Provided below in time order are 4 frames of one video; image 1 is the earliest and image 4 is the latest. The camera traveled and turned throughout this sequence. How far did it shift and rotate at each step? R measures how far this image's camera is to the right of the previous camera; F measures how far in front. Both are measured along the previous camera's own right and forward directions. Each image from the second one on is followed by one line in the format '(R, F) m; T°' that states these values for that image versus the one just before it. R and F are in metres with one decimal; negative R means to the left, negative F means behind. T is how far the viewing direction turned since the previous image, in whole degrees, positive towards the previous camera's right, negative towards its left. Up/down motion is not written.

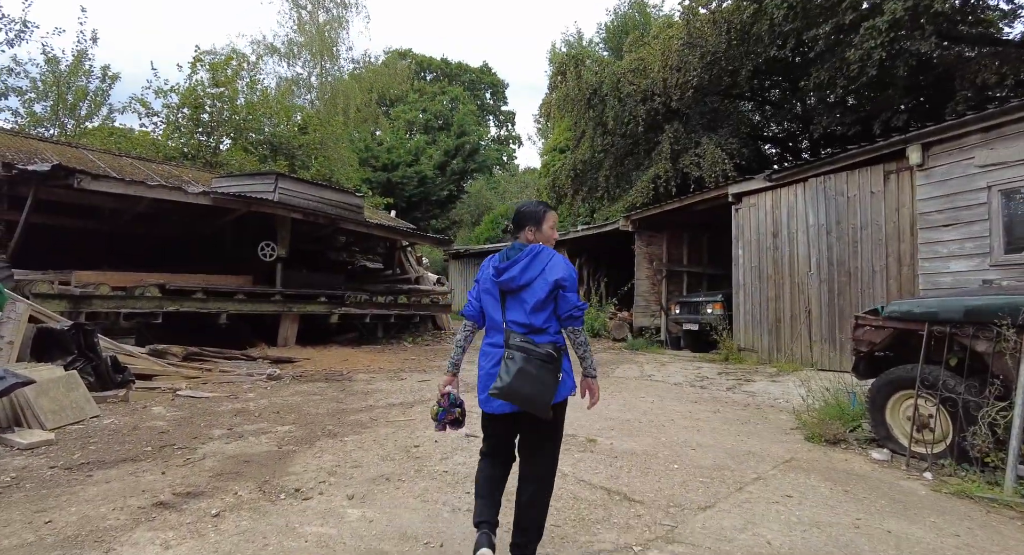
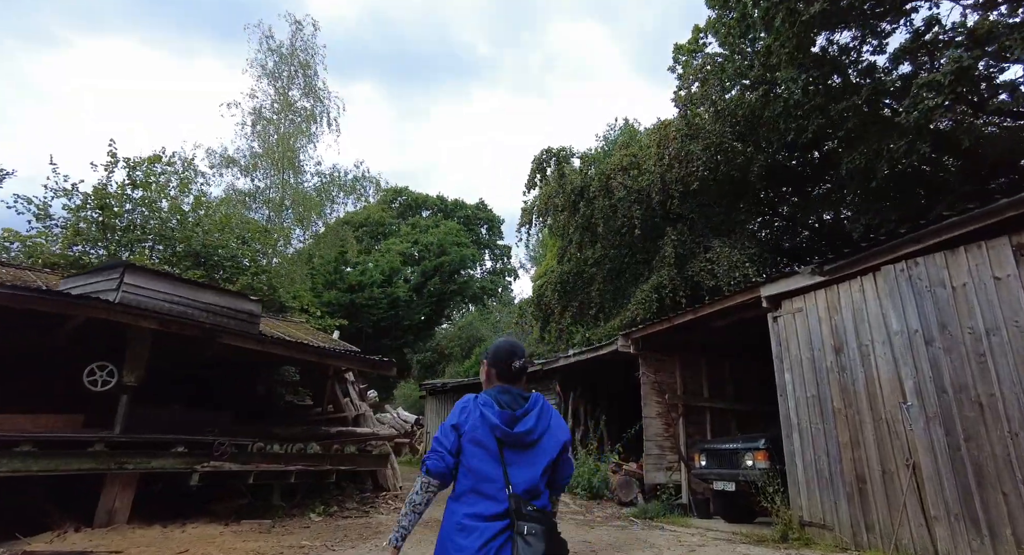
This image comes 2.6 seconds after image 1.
(+0.6, +2.8) m; 0°
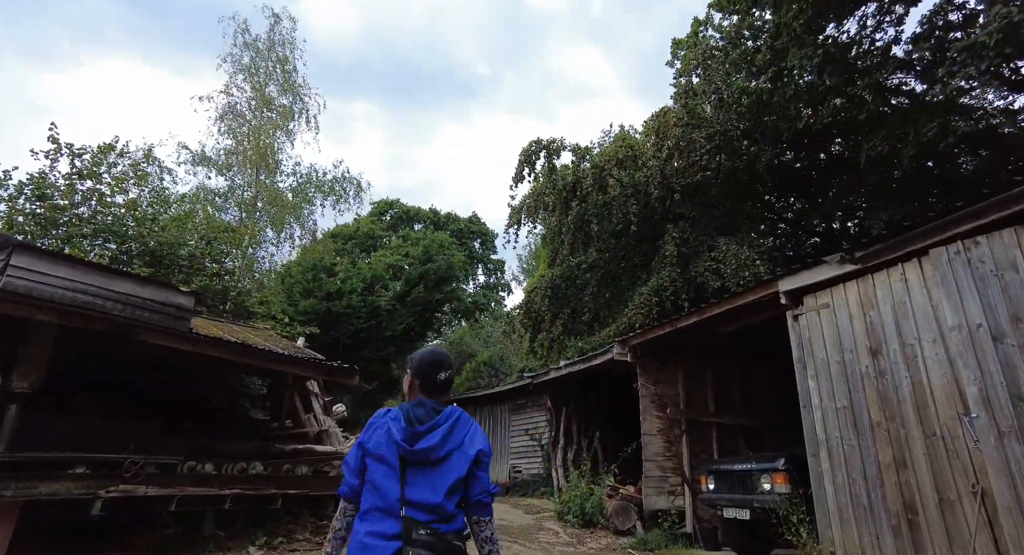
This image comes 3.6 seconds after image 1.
(+0.2, +1.1) m; 0°
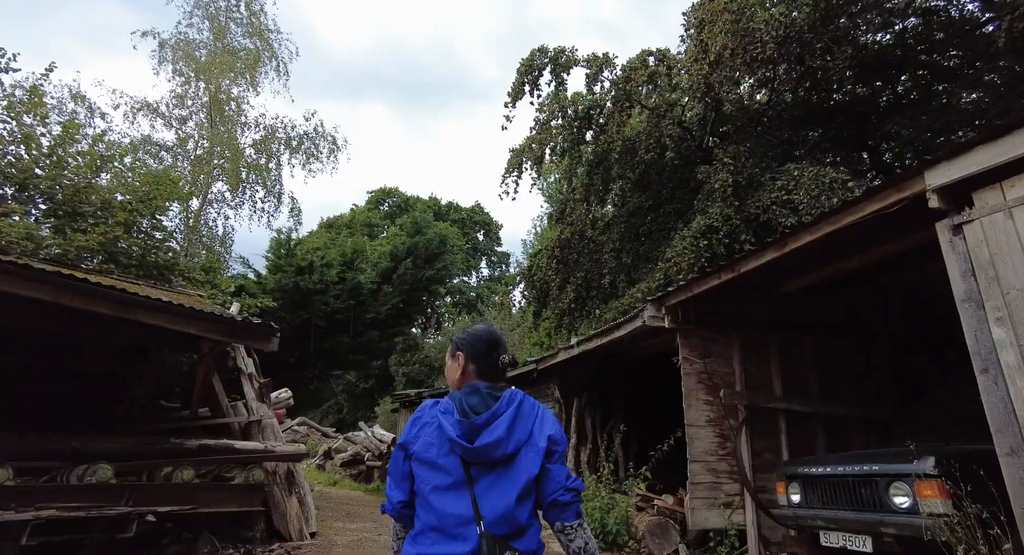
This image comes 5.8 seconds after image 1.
(+0.1, +2.4) m; -1°
